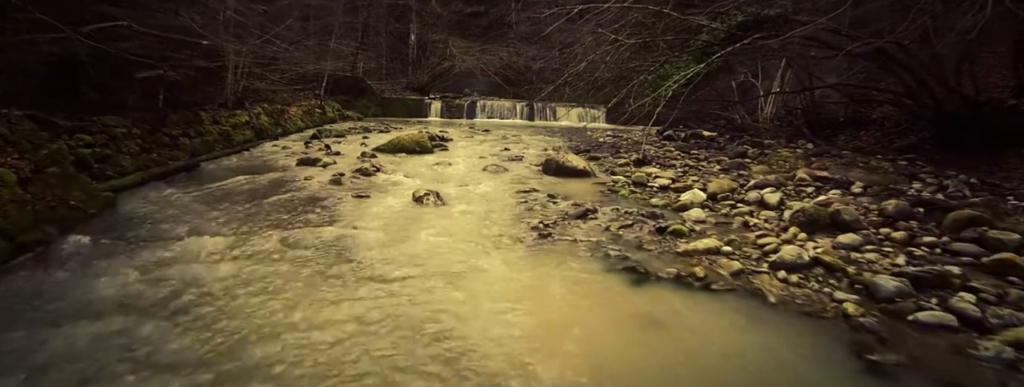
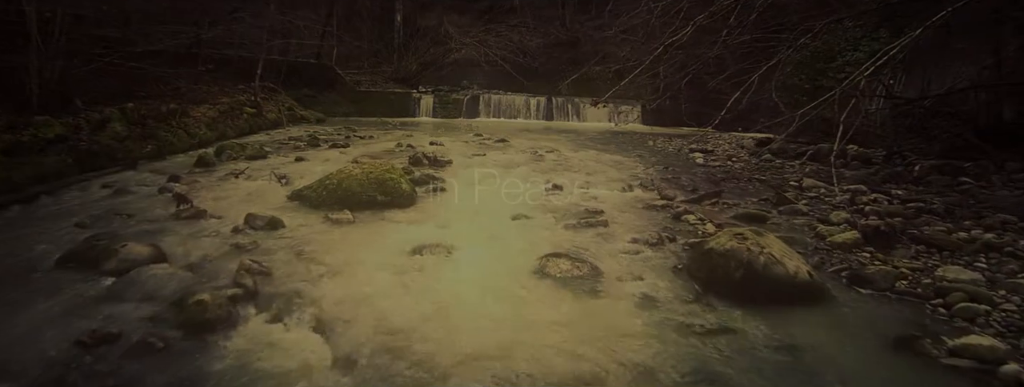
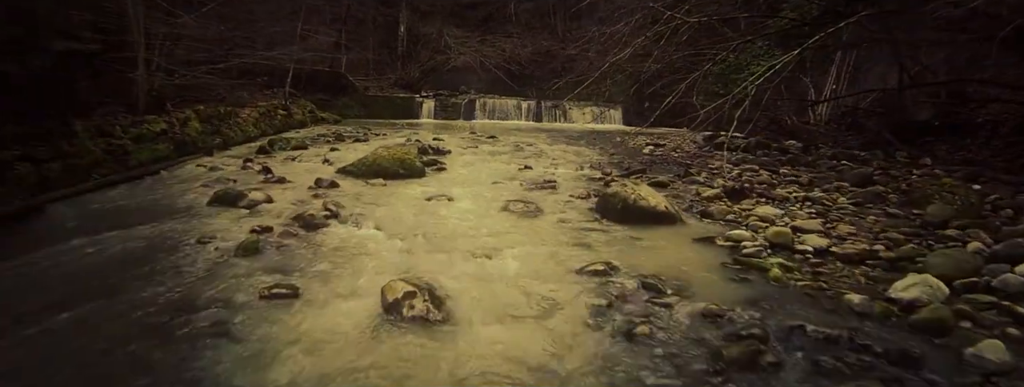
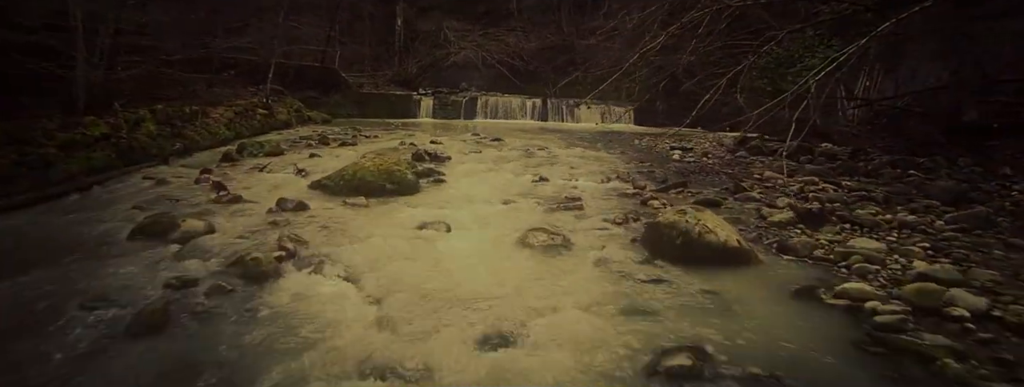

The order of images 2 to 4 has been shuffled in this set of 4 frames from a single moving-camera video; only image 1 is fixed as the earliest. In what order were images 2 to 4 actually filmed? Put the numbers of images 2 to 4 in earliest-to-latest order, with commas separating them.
3, 4, 2
